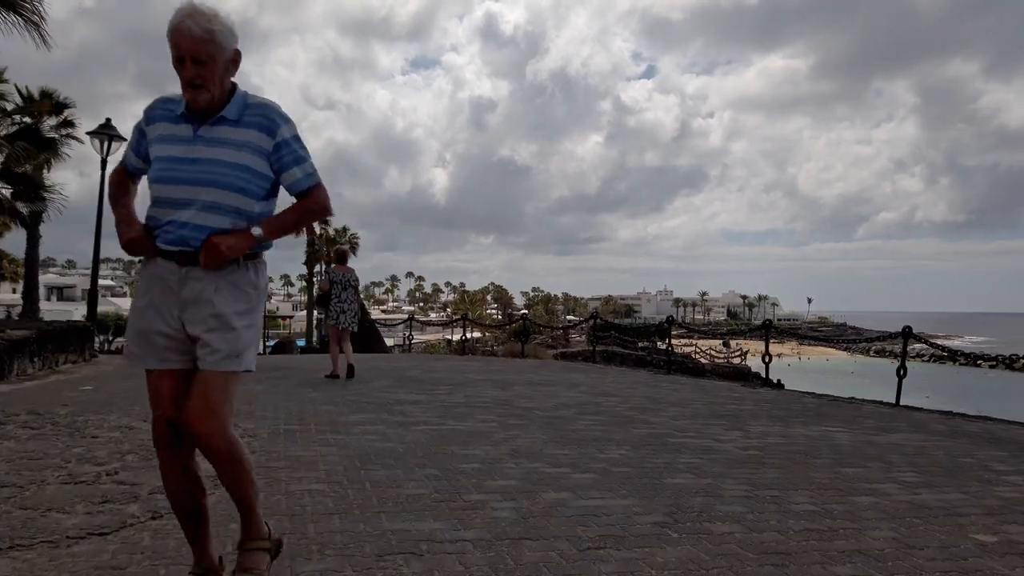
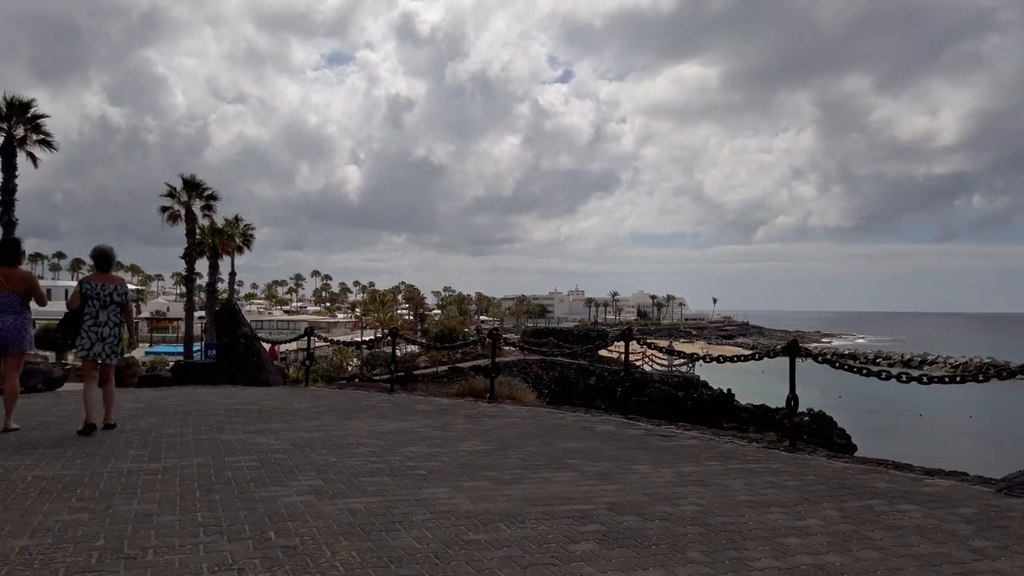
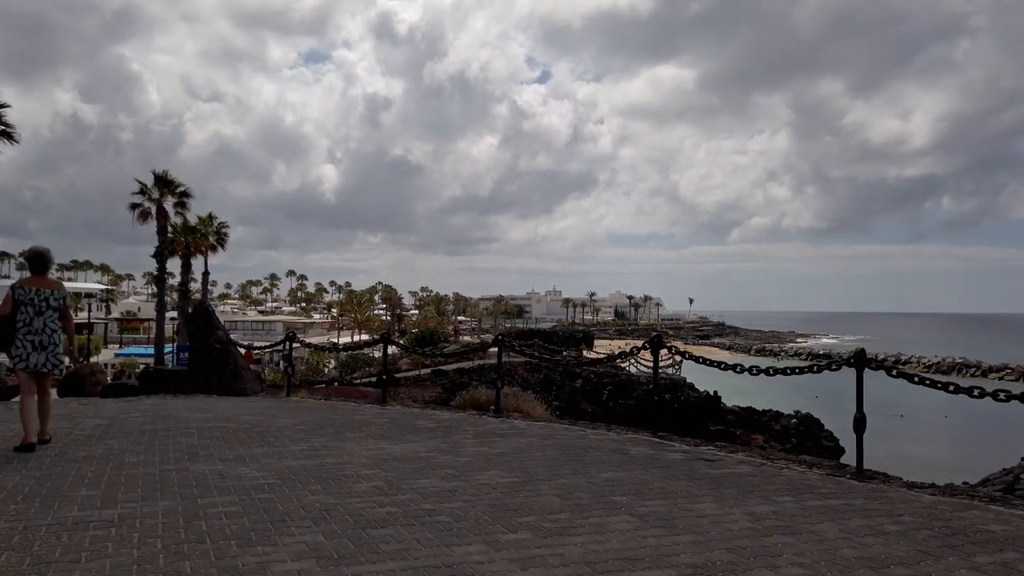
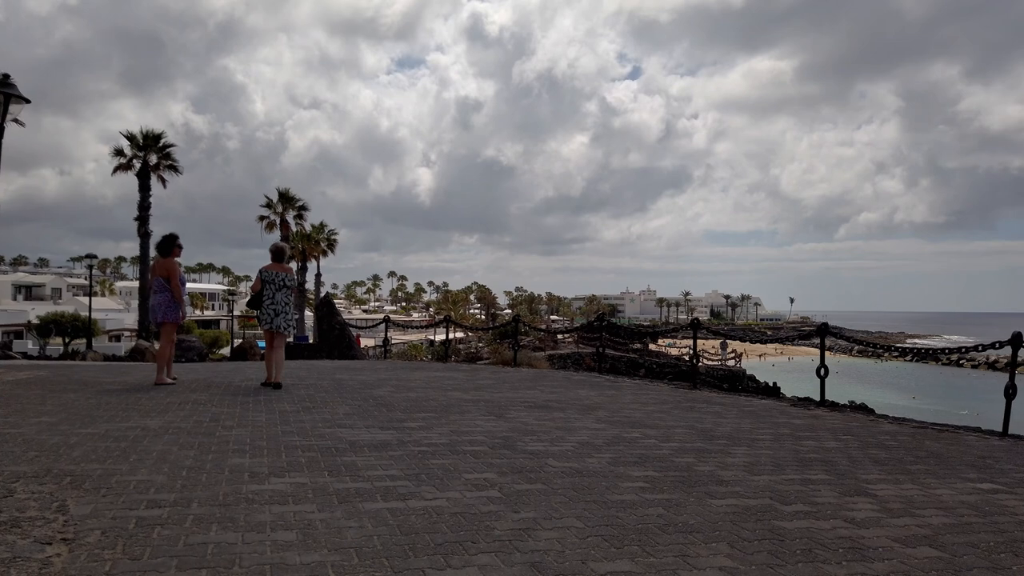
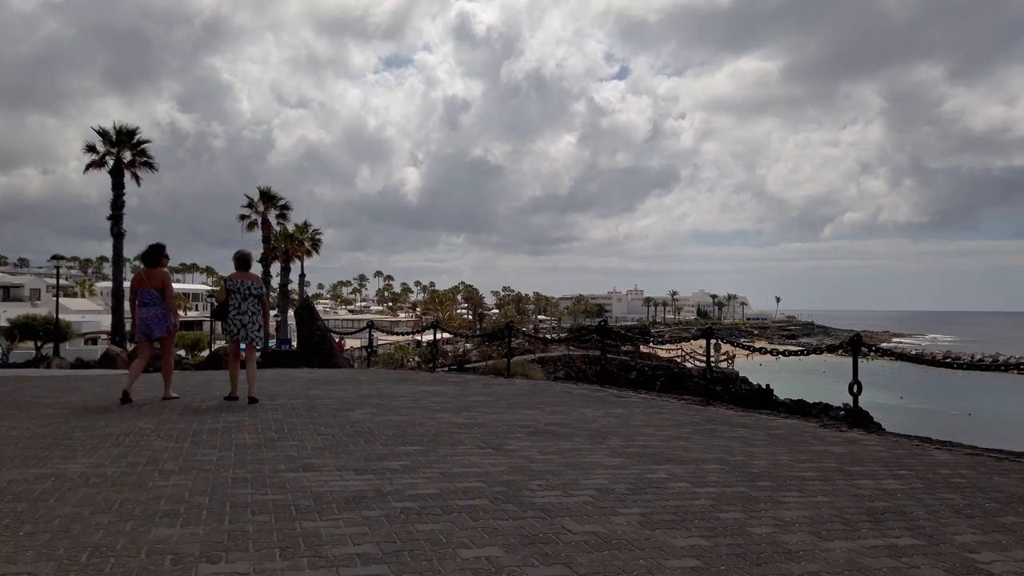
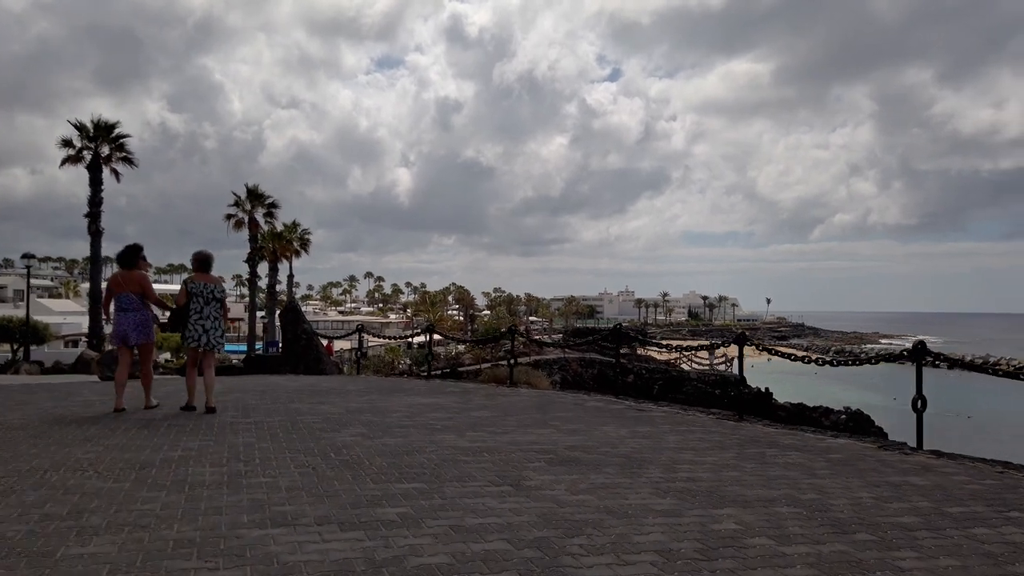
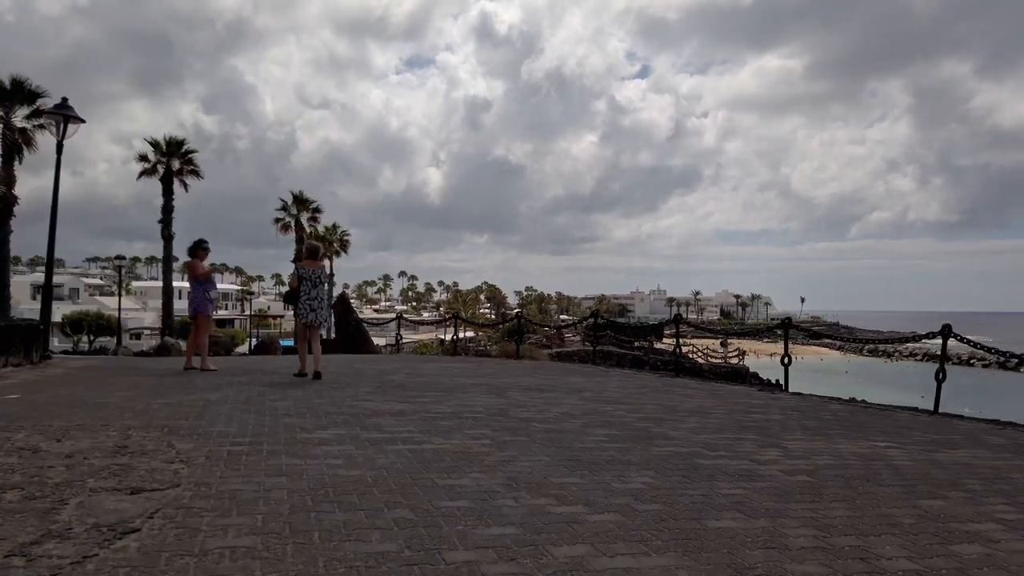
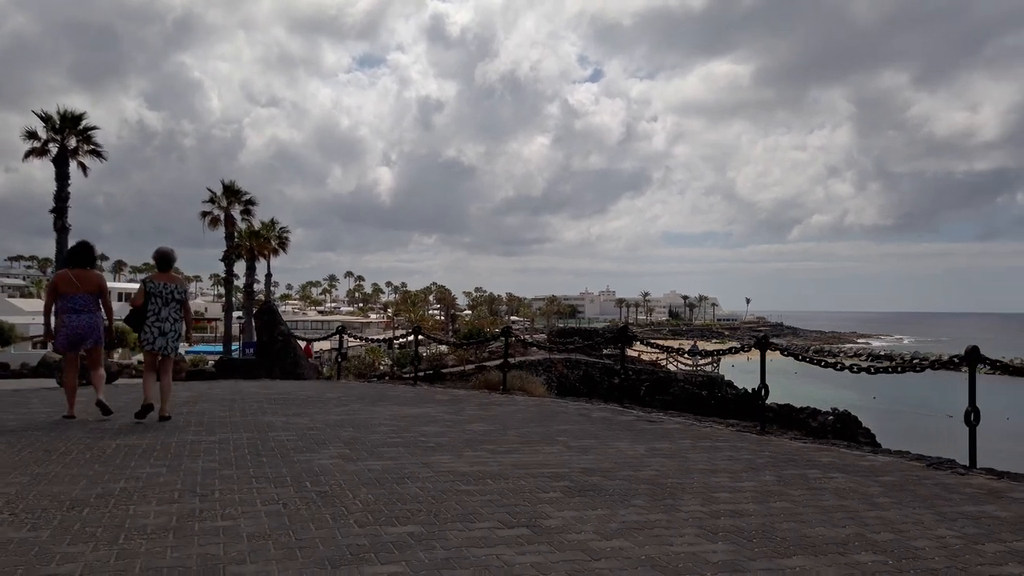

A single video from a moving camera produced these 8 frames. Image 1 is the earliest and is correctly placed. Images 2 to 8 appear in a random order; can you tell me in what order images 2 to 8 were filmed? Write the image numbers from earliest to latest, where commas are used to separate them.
7, 4, 5, 6, 8, 2, 3
